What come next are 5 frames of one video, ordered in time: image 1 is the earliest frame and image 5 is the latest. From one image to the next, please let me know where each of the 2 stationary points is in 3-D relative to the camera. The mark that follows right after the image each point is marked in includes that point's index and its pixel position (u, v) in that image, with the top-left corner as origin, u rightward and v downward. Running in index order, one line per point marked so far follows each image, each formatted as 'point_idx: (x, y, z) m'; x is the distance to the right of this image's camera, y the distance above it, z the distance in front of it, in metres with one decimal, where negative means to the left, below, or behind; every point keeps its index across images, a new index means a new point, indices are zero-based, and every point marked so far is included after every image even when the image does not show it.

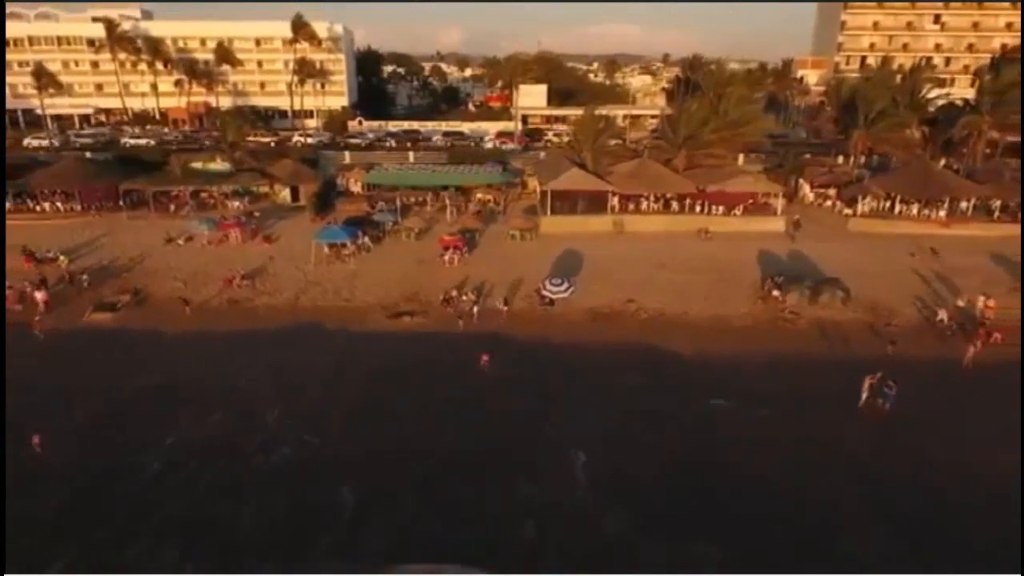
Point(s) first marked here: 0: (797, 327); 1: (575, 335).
0: (+7.8, -1.1, +19.7) m
1: (+1.9, -1.3, +19.4) m
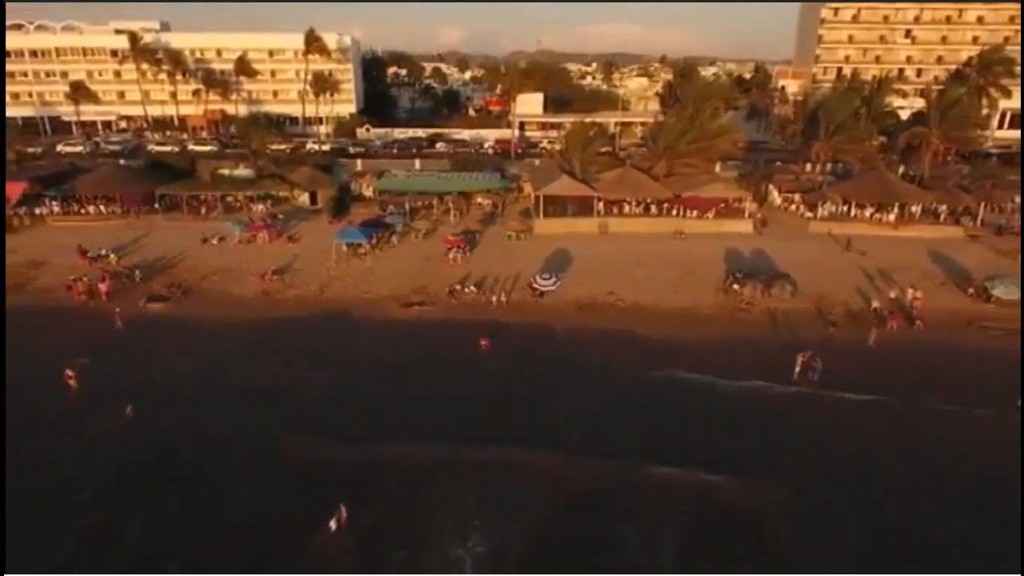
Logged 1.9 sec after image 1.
0: (+7.6, -0.9, +23.0) m
1: (+1.8, -1.1, +22.7) m
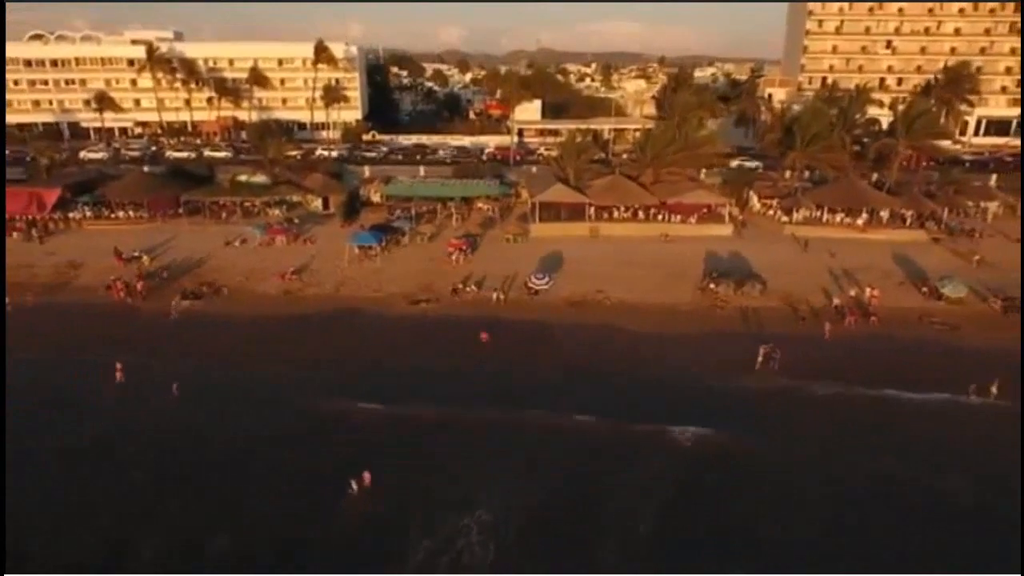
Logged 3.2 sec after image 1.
0: (+7.5, -0.8, +25.5) m
1: (+1.7, -1.1, +25.3) m
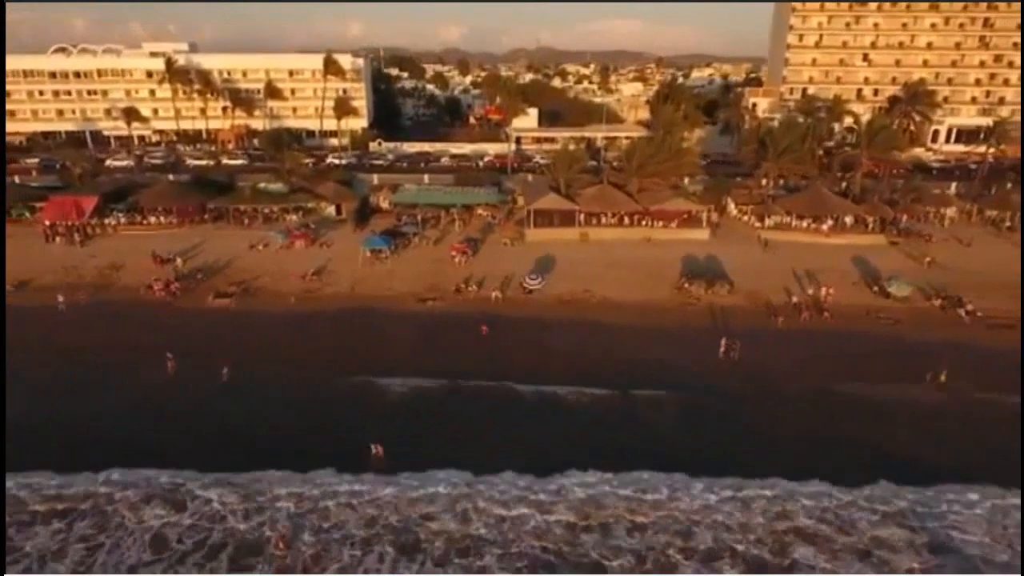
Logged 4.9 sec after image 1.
0: (+7.4, -0.8, +28.9) m
1: (+1.5, -1.1, +28.6) m
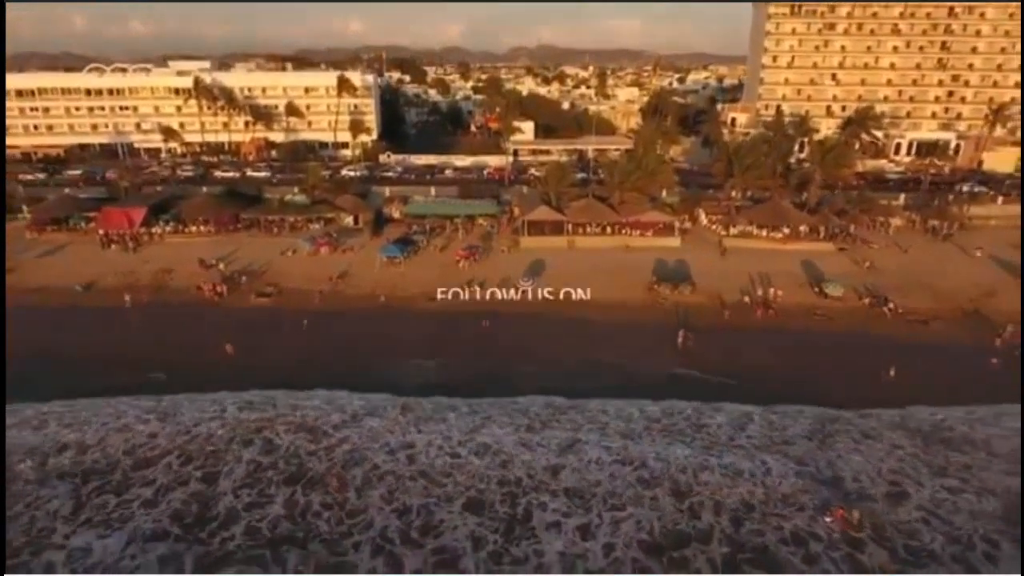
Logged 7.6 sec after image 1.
0: (+7.2, -0.9, +34.2) m
1: (+1.3, -1.1, +33.9) m
